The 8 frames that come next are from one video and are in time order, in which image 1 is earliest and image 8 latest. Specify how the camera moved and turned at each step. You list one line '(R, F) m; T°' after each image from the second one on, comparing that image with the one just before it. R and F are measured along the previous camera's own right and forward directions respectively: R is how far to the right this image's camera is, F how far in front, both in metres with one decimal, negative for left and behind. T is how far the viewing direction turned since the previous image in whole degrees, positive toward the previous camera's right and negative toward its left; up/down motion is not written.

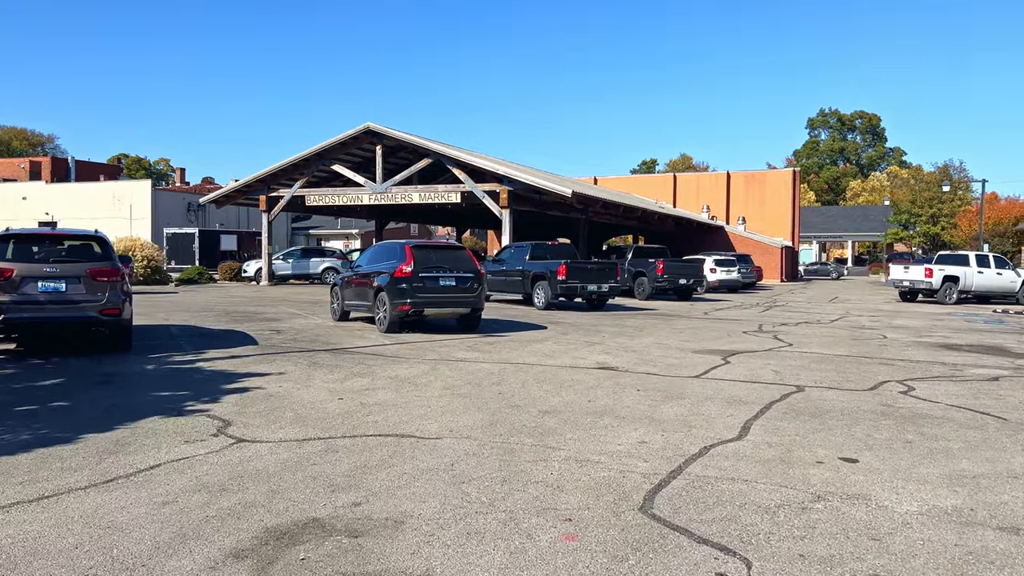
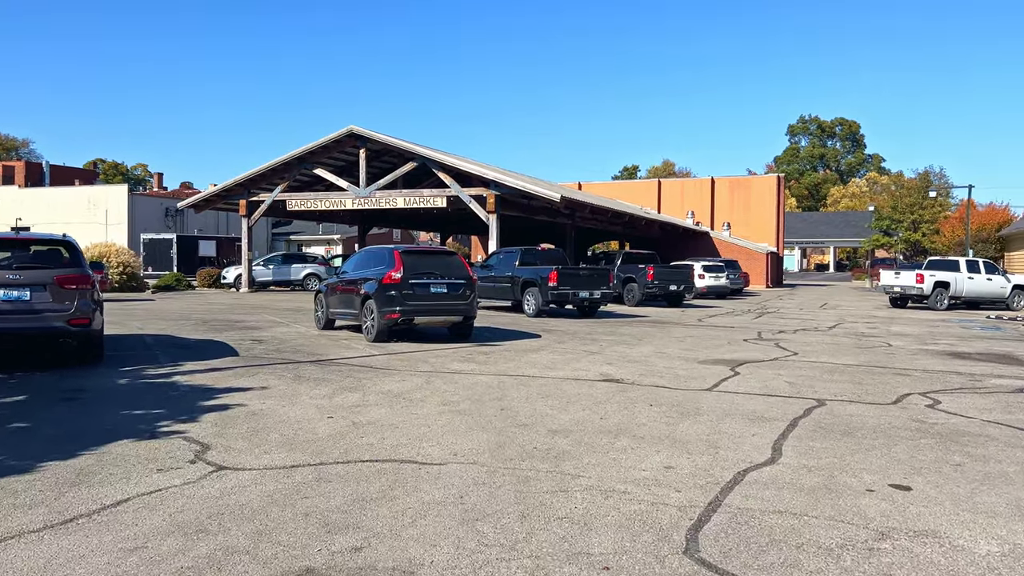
(-0.2, +0.6) m; +1°
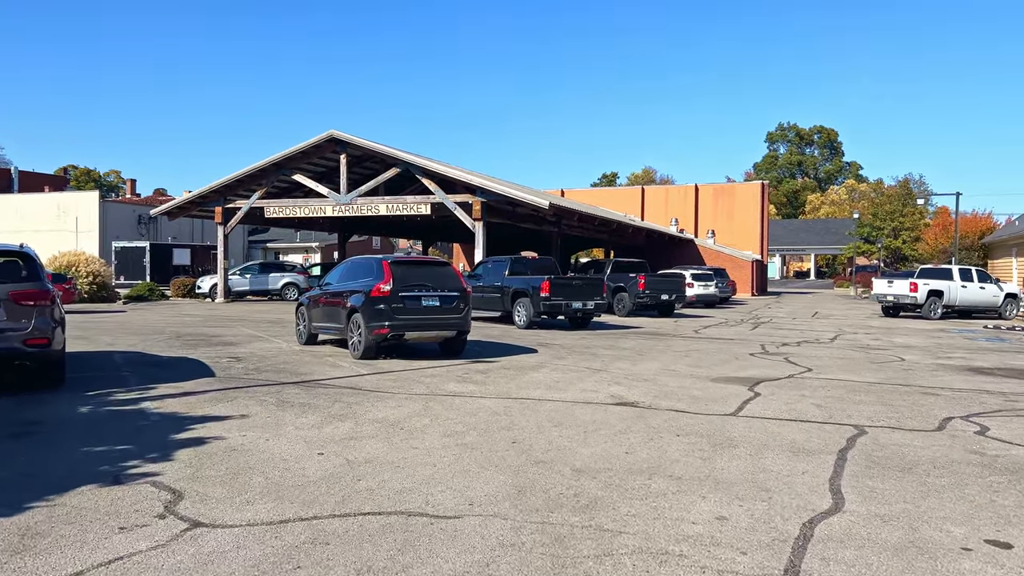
(-0.3, +0.8) m; +2°
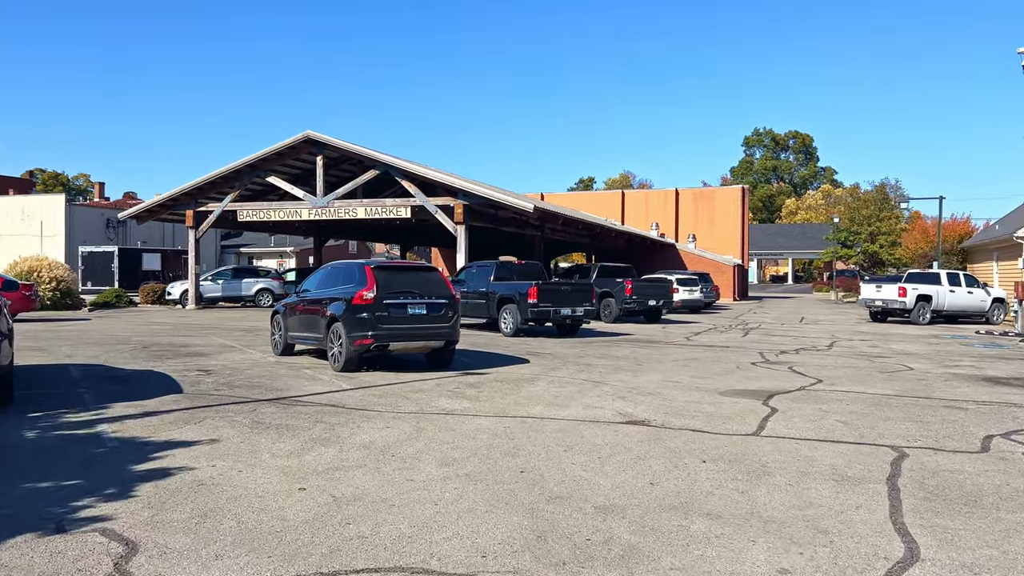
(-0.2, +0.8) m; +2°
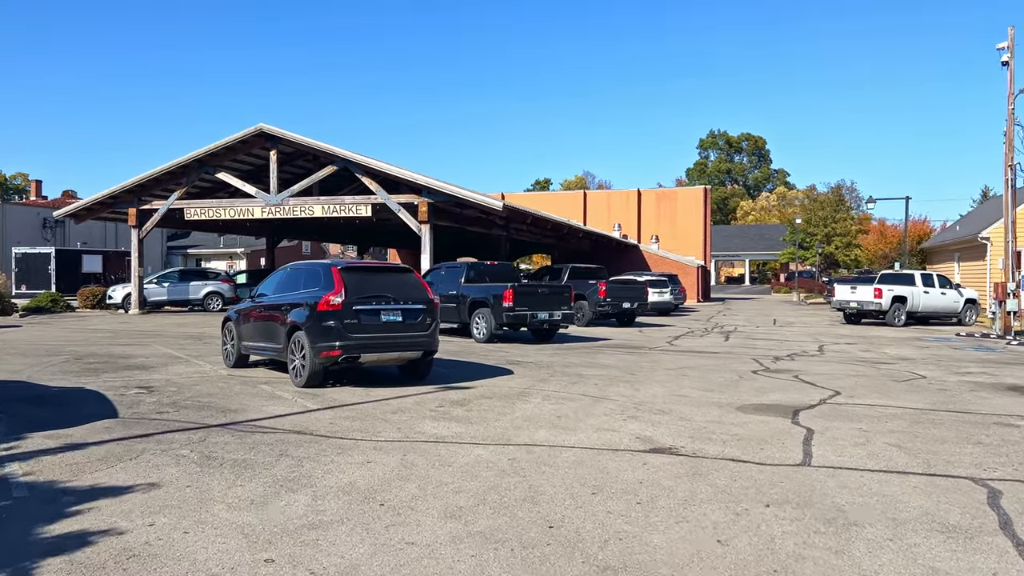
(-0.4, +1.3) m; +3°
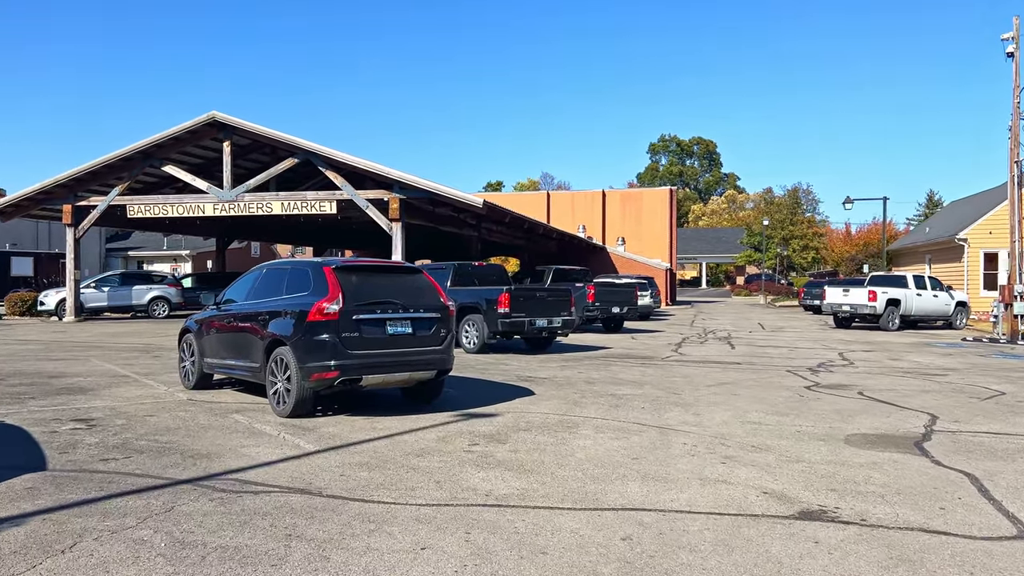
(-0.9, +1.9) m; +4°
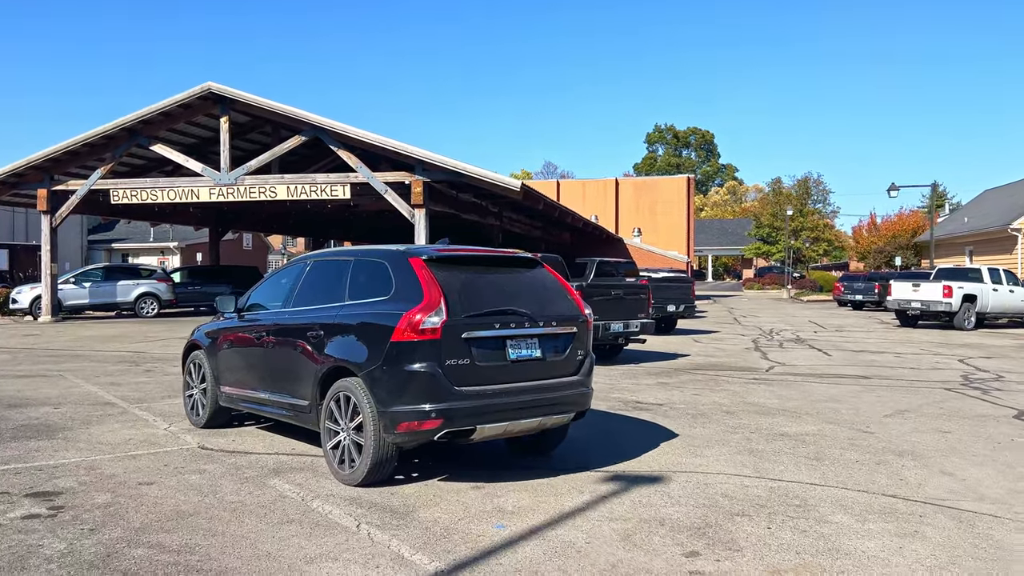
(-1.3, +2.7) m; +1°
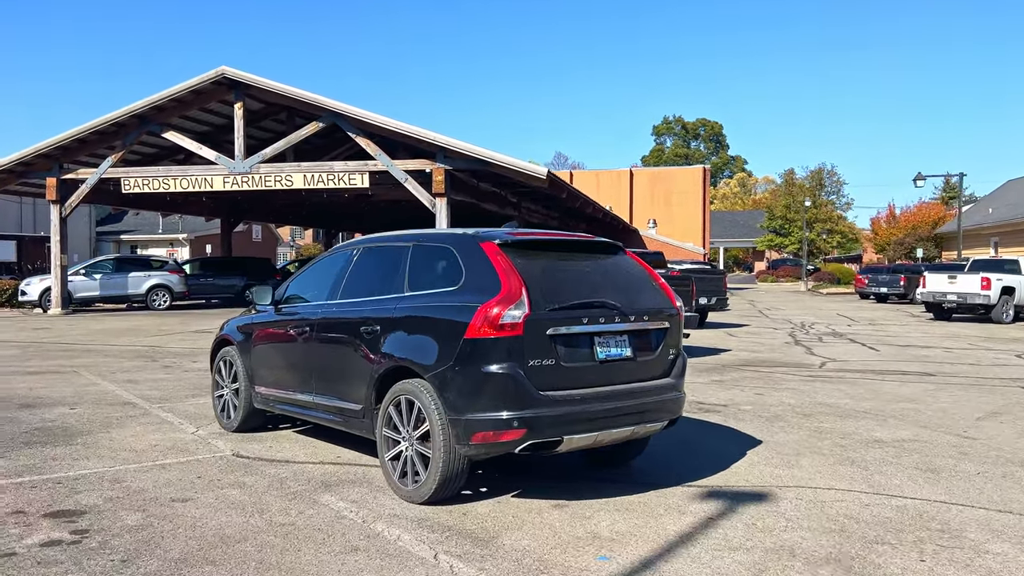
(-0.5, +0.7) m; 0°
